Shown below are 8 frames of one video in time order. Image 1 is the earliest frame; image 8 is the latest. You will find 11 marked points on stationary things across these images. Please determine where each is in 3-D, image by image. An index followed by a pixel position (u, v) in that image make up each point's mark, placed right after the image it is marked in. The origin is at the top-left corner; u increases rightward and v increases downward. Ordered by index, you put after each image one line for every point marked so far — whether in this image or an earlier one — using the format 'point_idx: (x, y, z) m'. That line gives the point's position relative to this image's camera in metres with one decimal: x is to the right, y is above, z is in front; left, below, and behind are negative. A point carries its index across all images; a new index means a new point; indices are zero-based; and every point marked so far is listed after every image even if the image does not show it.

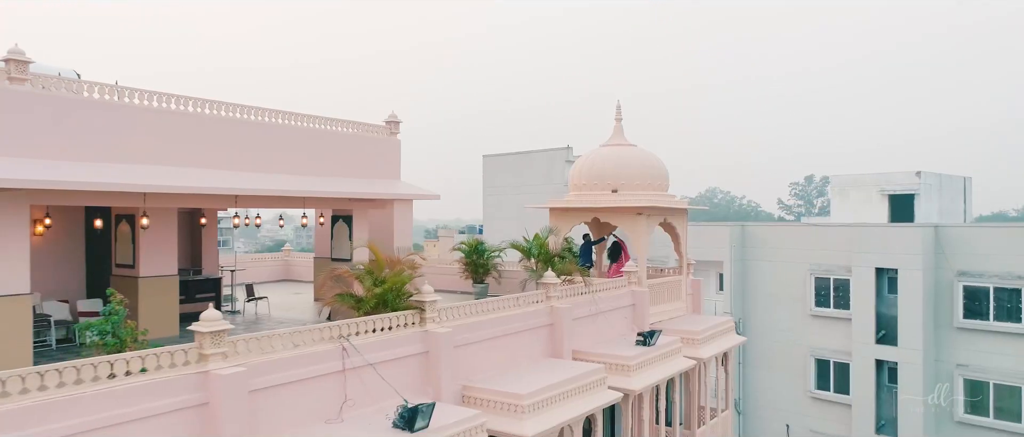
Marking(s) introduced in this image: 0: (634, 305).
0: (+2.0, -1.4, +12.3) m
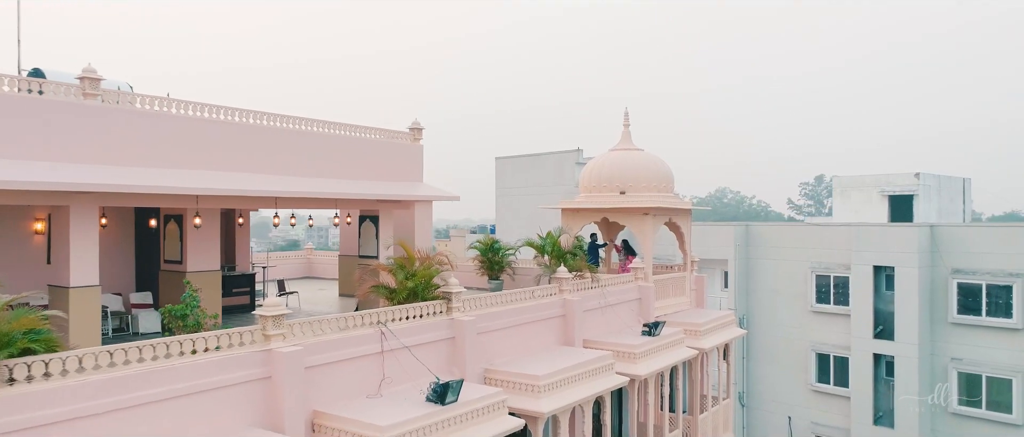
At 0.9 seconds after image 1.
0: (+2.3, -1.4, +13.2) m
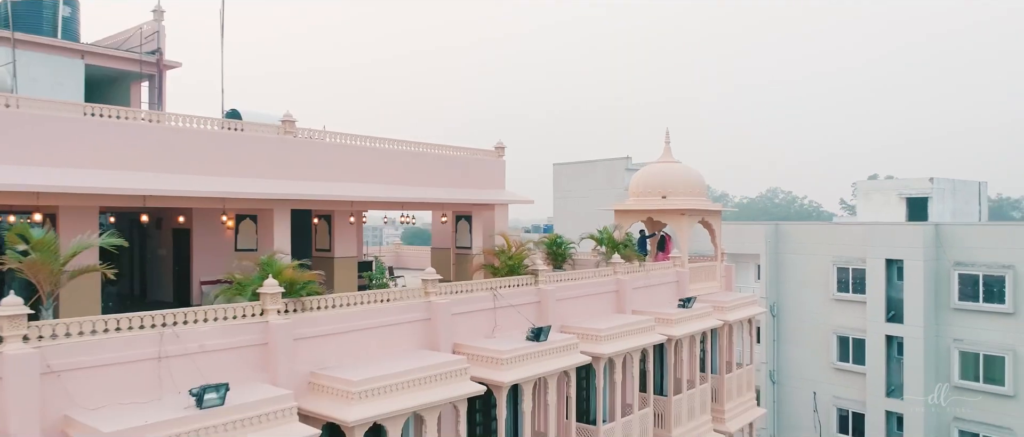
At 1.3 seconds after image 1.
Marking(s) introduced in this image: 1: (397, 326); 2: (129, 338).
0: (+3.7, -1.4, +16.7) m
1: (-1.6, -1.4, +9.9) m
2: (-3.7, -1.2, +7.2) m
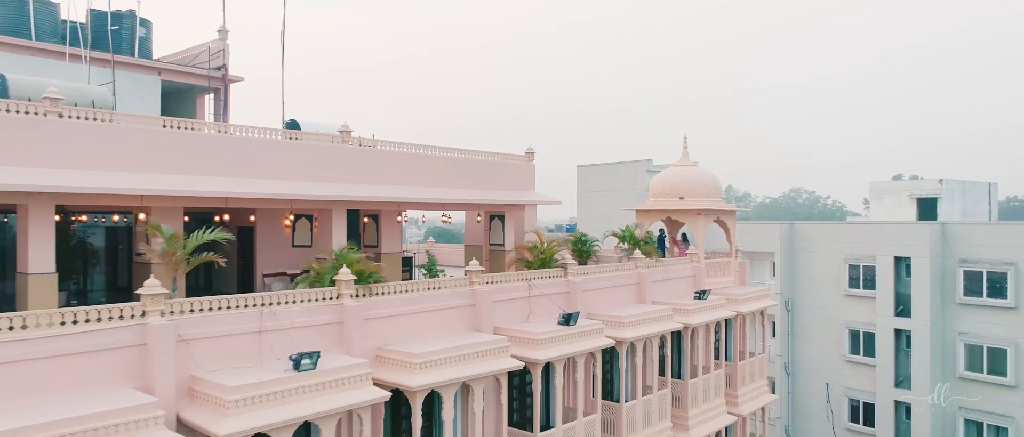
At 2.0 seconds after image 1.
0: (+4.5, -1.4, +18.1) m
1: (-1.0, -1.4, +11.5) m
2: (-3.3, -1.1, +8.8) m
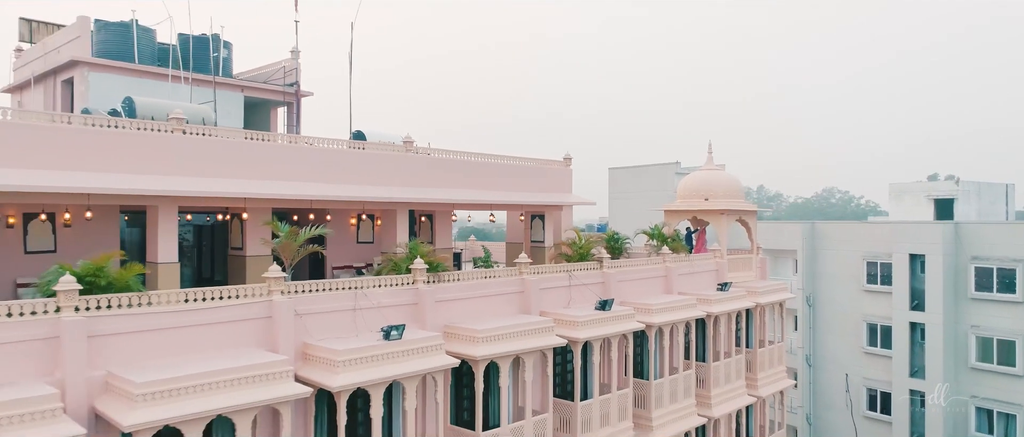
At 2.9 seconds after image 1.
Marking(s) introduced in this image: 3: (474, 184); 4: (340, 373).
0: (+5.5, -1.4, +19.9) m
1: (-0.2, -1.4, +13.5) m
2: (-2.6, -1.1, +10.9) m
3: (-1.0, +0.9, +19.0) m
4: (-2.3, -2.1, +9.8) m
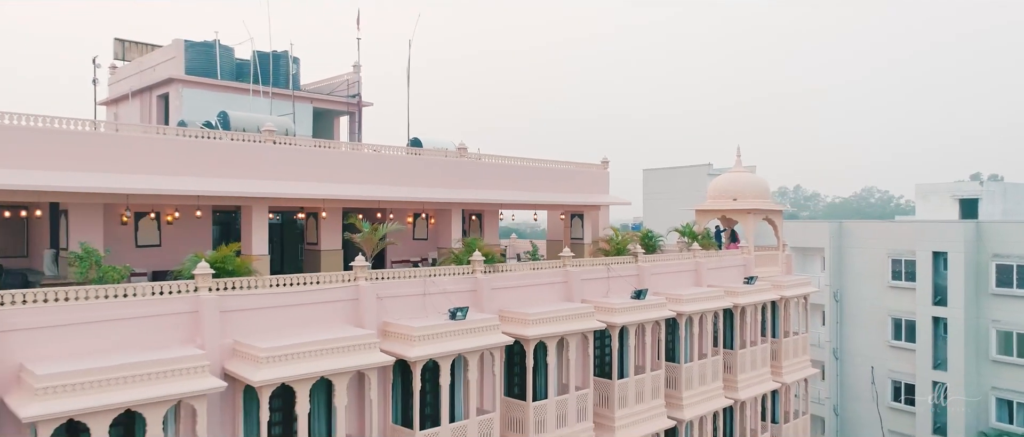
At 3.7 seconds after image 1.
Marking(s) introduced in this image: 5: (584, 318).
0: (+6.7, -1.3, +21.4) m
1: (+0.7, -1.4, +15.3) m
2: (-1.7, -1.1, +12.8) m
3: (+0.2, +0.9, +20.8) m
4: (-1.5, -2.0, +11.7) m
5: (+1.4, -2.0, +14.8) m
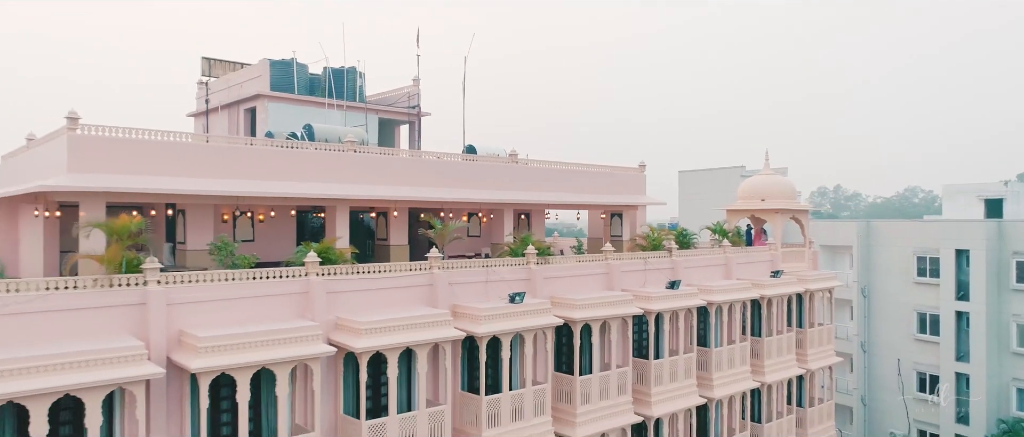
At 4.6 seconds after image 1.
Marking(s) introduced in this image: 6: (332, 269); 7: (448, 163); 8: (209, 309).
0: (+8.2, -1.3, +23.1) m
1: (+1.8, -1.3, +17.3) m
2: (-0.7, -1.1, +15.0) m
3: (+1.6, +1.0, +22.9) m
4: (-0.6, -2.0, +13.9) m
5: (+2.5, -2.0, +16.8) m
6: (-3.2, -0.9, +13.0) m
7: (-1.7, +1.5, +20.0) m
8: (-4.7, -1.4, +11.4) m
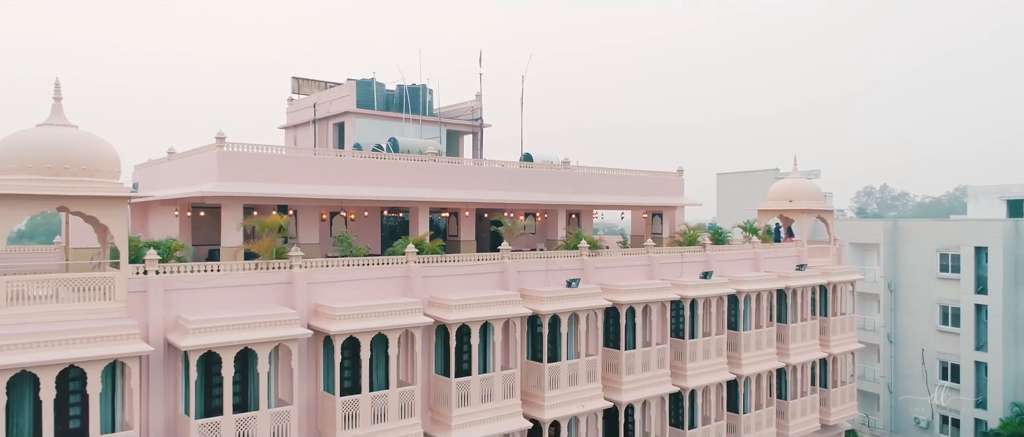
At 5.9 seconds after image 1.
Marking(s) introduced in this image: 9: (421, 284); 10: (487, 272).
0: (+10.0, -1.3, +25.7) m
1: (+3.3, -1.3, +20.2) m
2: (+0.6, -1.0, +18.0) m
3: (+3.4, +1.0, +25.8) m
4: (+0.8, -2.0, +16.9) m
5: (+4.0, -1.9, +19.7) m
6: (-1.9, -0.9, +16.2) m
7: (-0.1, +1.5, +23.1) m
8: (-3.5, -1.4, +14.7) m
9: (-1.9, -1.4, +15.8) m
10: (-0.6, -1.2, +17.1) m
